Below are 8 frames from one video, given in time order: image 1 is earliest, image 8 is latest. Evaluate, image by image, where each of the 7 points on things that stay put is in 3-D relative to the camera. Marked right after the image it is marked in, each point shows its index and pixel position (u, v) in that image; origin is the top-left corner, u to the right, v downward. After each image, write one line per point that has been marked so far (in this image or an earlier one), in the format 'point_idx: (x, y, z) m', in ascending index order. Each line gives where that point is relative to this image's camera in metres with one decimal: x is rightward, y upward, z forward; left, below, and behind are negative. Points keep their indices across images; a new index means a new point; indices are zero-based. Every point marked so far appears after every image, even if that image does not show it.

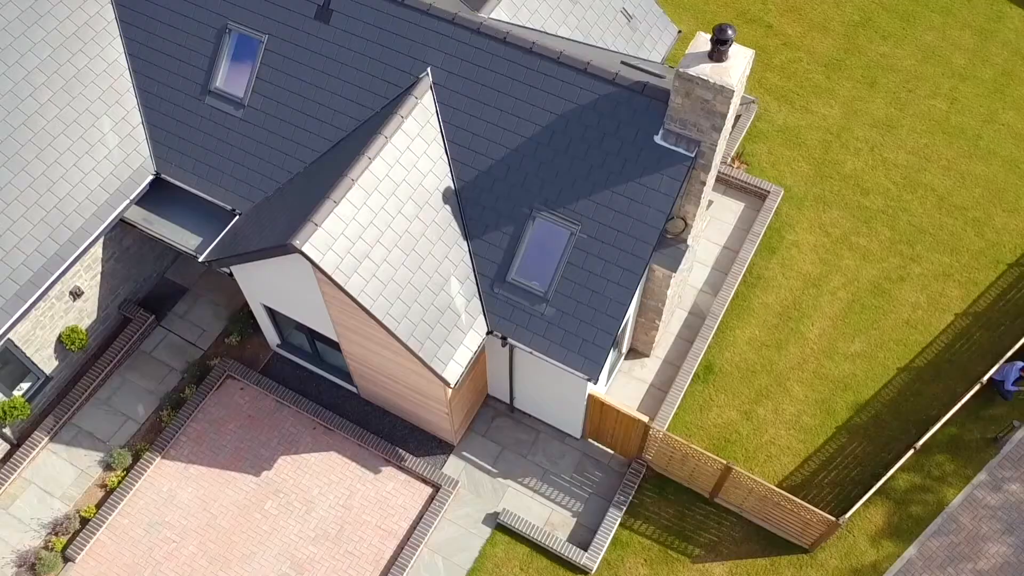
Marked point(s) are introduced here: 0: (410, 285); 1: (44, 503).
0: (-1.8, +0.1, +15.6) m
1: (-9.7, -4.4, +18.3) m
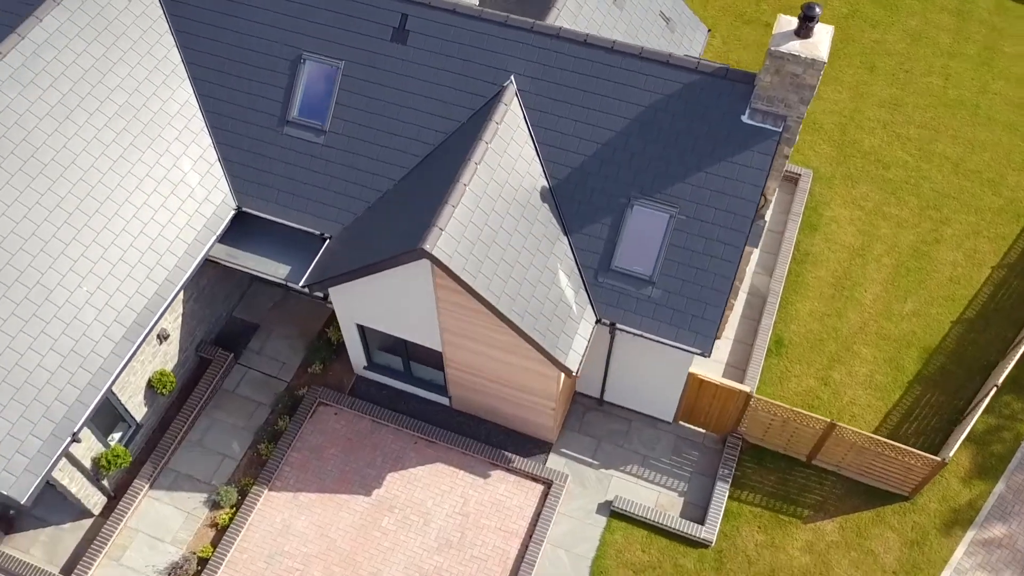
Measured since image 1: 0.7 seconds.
0: (+0.3, +0.1, +16.2) m
1: (-7.2, -5.3, +18.0) m
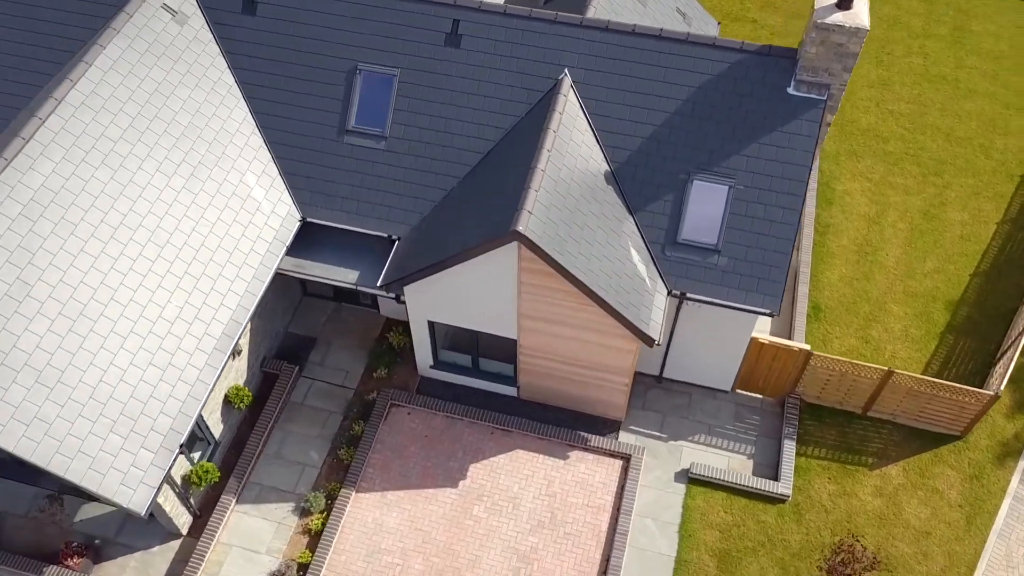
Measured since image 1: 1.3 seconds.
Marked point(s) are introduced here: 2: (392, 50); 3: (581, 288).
0: (+1.8, +0.6, +17.0) m
1: (-5.3, -5.6, +18.1) m
2: (-2.5, +5.0, +18.6) m
3: (+1.3, 0.0, +16.5) m
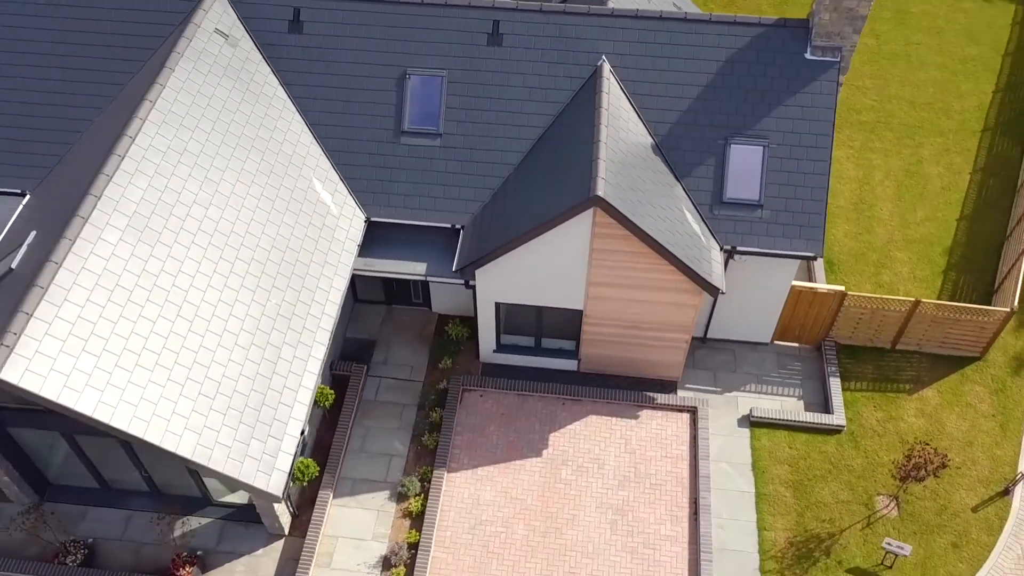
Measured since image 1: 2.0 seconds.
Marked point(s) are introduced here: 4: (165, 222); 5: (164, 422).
0: (+3.2, +1.4, +18.5) m
1: (-3.2, -5.5, +18.7) m
2: (-1.7, +5.3, +20.0) m
3: (+2.9, +0.8, +17.9) m
4: (-6.5, +1.3, +16.7) m
5: (-5.8, -2.2, +15.1) m
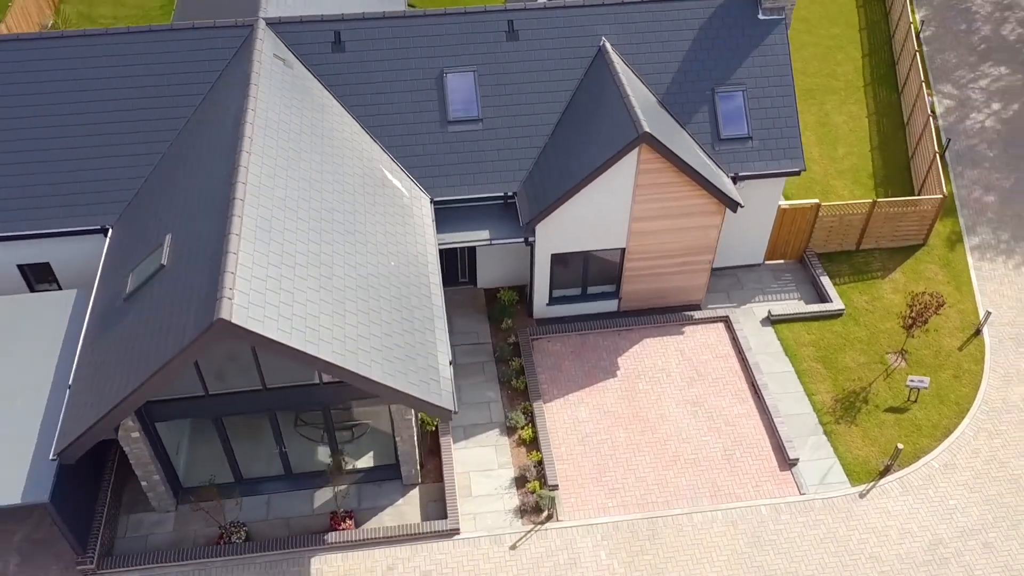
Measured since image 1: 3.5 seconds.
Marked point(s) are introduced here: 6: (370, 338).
0: (+4.5, +3.4, +22.6) m
1: (-0.4, -4.5, +21.0) m
2: (-1.2, +6.2, +23.4) m
3: (+4.4, +2.8, +21.8) m
4: (-4.7, +1.8, +19.0) m
5: (-3.0, -1.2, +17.2) m
6: (-2.8, -1.0, +17.7) m
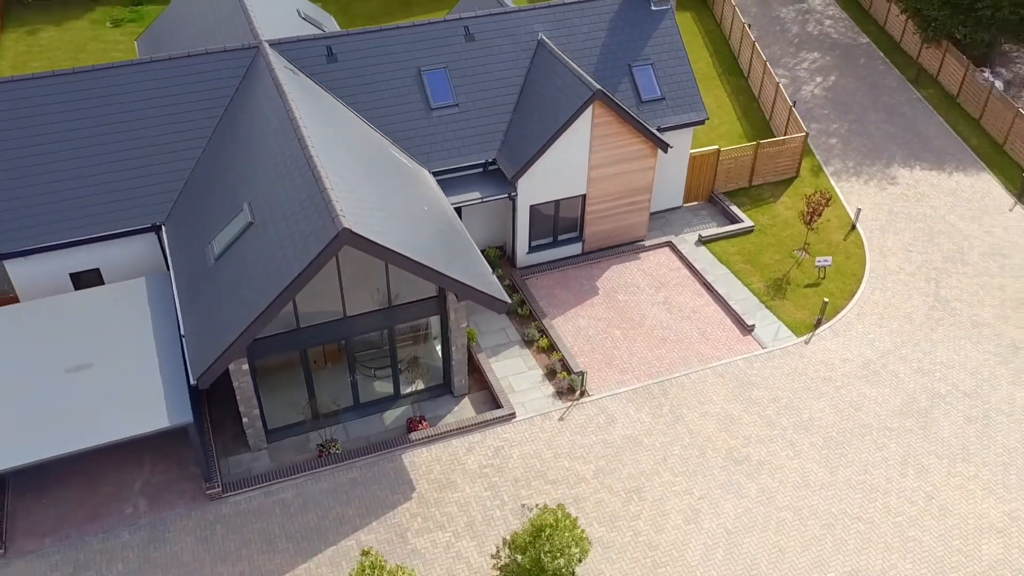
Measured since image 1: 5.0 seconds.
0: (+3.6, +5.8, +28.7) m
1: (+0.4, -2.5, +25.5) m
2: (-2.5, +7.6, +28.7) m
3: (+3.8, +5.2, +27.9) m
4: (-4.3, +3.2, +23.3) m
5: (-1.9, +0.7, +21.6) m
6: (-1.9, +0.9, +22.1) m
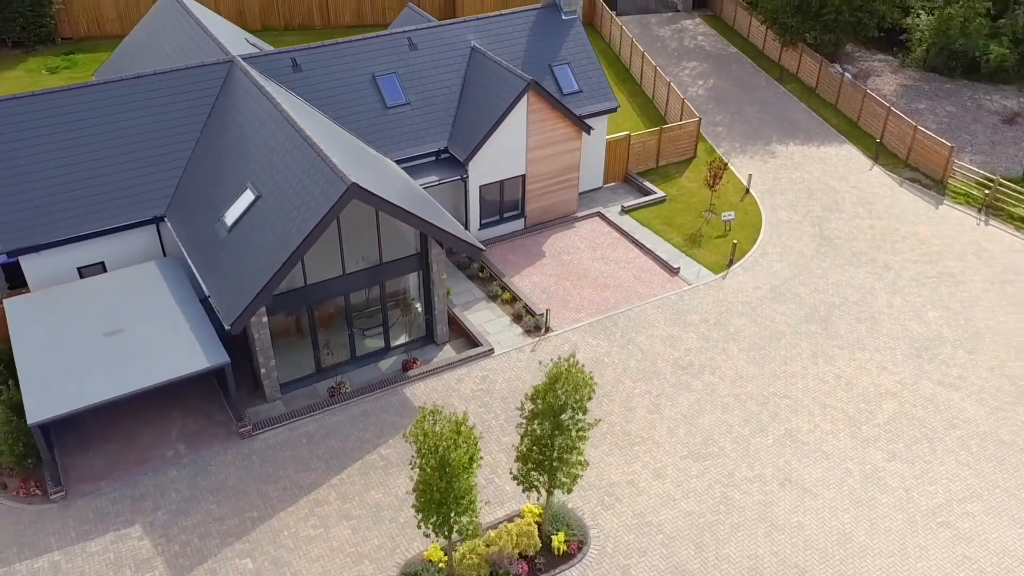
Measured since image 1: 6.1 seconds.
0: (+1.5, +7.2, +33.6) m
1: (-0.5, -1.1, +29.6) m
2: (-4.7, +8.4, +33.0) m
3: (+1.8, +6.7, +32.8) m
4: (-5.5, +4.3, +27.1) m
5: (-2.7, +2.2, +25.6) m
6: (-2.7, +2.3, +26.2) m
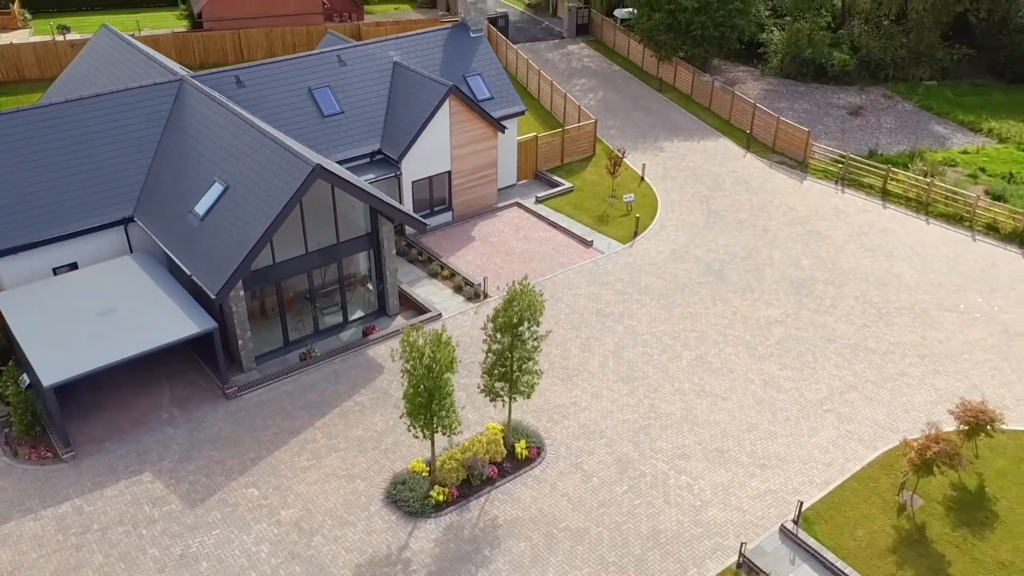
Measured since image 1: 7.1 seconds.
0: (-1.8, +7.9, +38.1) m
1: (-2.7, -0.2, +33.4) m
2: (-8.0, +8.8, +36.8) m
3: (-1.5, +7.5, +37.4) m
4: (-7.8, +5.0, +30.7) m
5: (-4.7, +3.2, +29.5) m
6: (-4.8, +3.3, +30.0) m
